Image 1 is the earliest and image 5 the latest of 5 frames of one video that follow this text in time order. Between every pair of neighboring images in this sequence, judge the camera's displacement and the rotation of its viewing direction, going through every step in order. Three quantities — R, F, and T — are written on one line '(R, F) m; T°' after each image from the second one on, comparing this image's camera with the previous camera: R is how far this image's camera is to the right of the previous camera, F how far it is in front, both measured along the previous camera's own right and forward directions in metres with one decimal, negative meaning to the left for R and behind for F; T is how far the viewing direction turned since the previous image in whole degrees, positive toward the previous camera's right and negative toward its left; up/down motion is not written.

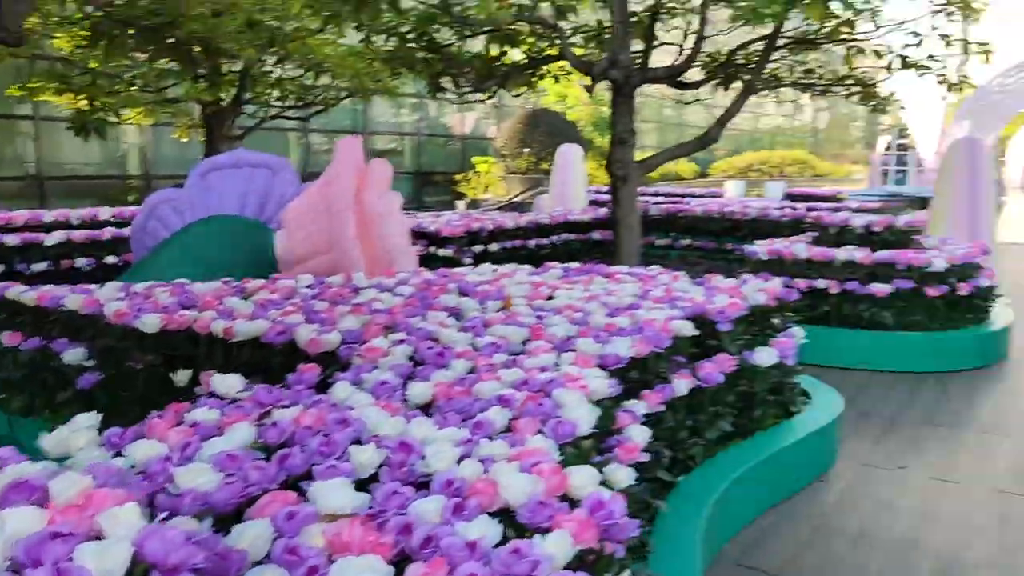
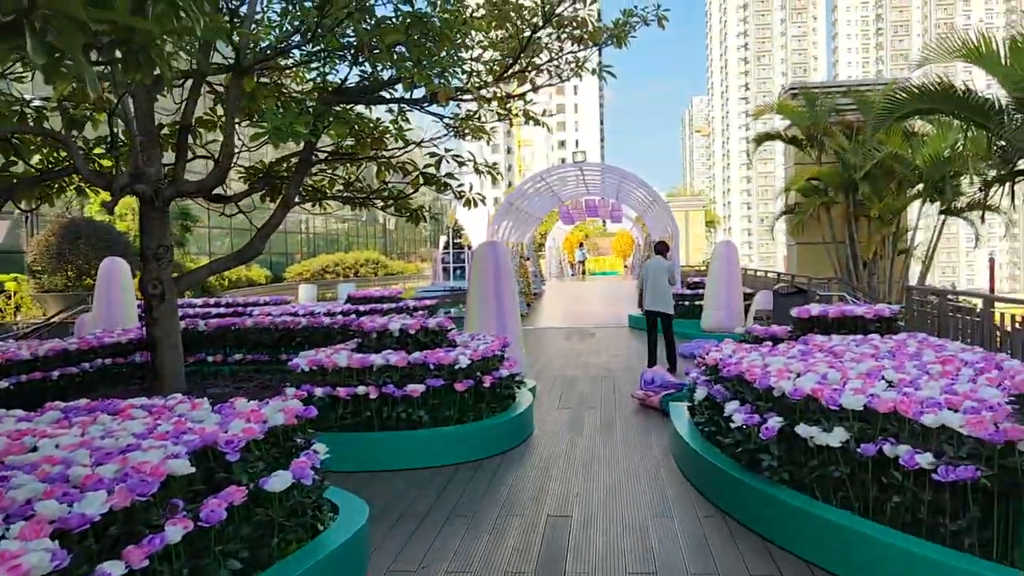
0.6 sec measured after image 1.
(+0.3, 0.0) m; +27°
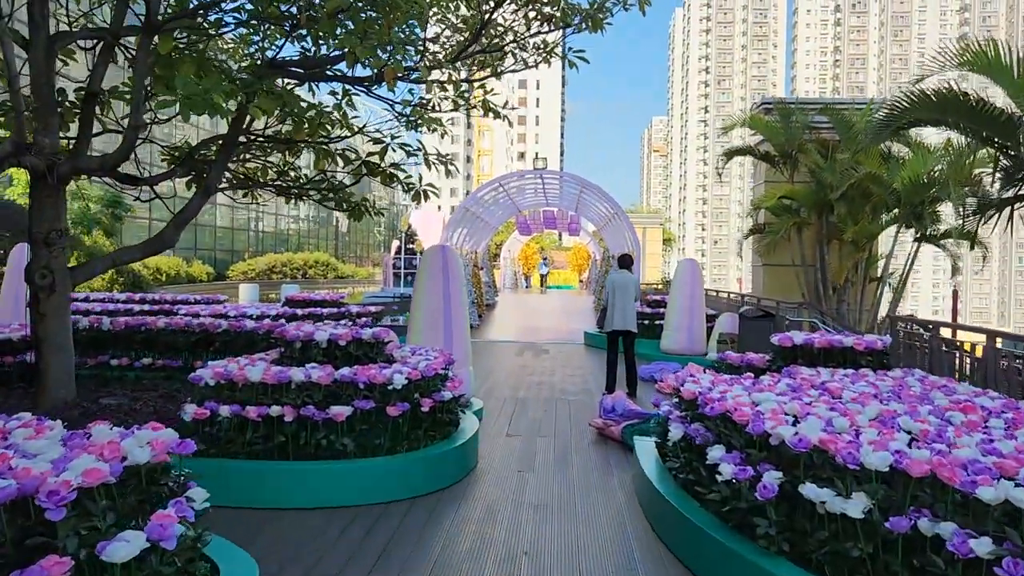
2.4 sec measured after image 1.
(0.0, +0.7) m; +3°
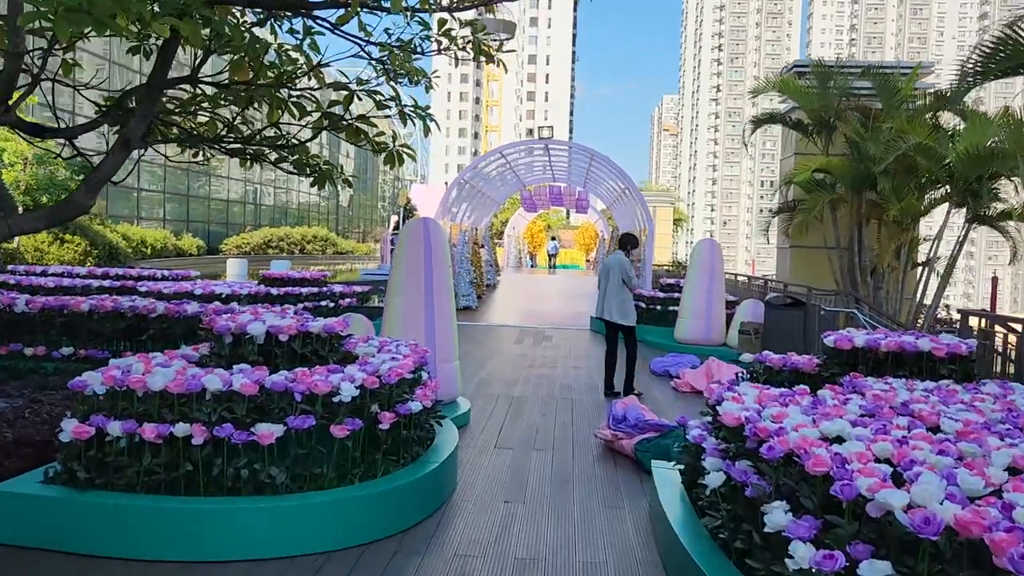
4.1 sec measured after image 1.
(+0.1, +1.0) m; 0°
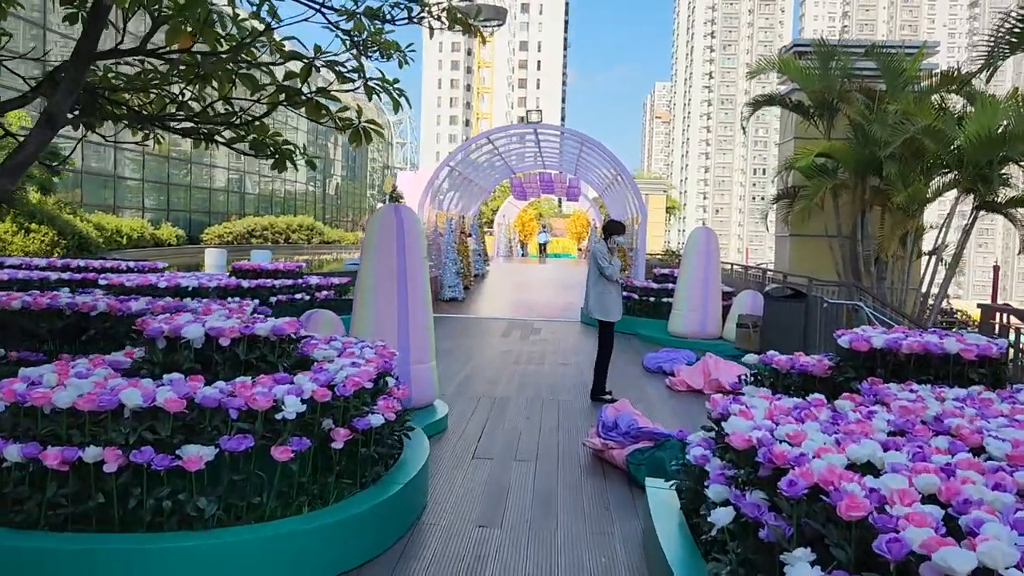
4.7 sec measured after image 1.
(+0.1, +0.5) m; +1°
